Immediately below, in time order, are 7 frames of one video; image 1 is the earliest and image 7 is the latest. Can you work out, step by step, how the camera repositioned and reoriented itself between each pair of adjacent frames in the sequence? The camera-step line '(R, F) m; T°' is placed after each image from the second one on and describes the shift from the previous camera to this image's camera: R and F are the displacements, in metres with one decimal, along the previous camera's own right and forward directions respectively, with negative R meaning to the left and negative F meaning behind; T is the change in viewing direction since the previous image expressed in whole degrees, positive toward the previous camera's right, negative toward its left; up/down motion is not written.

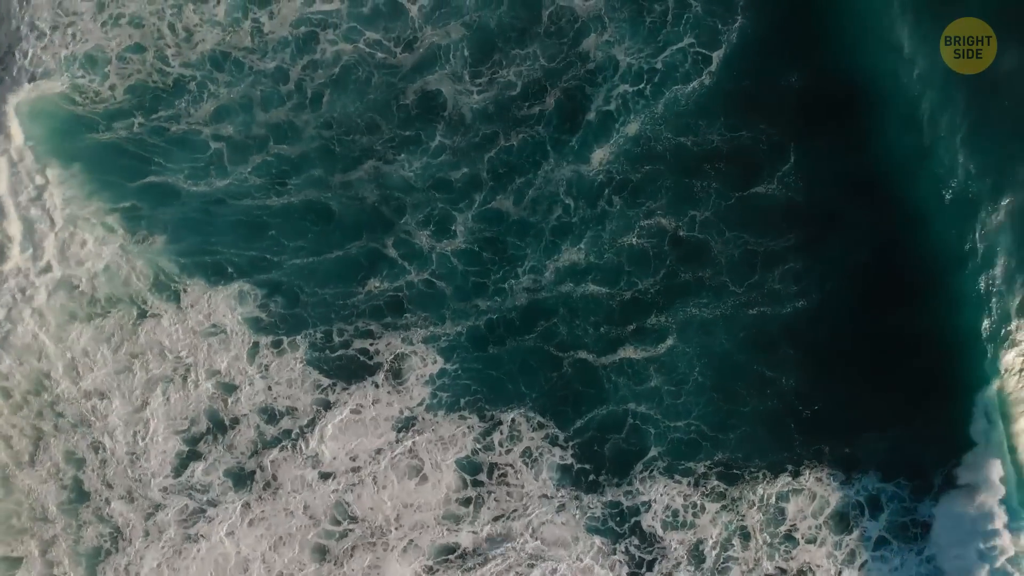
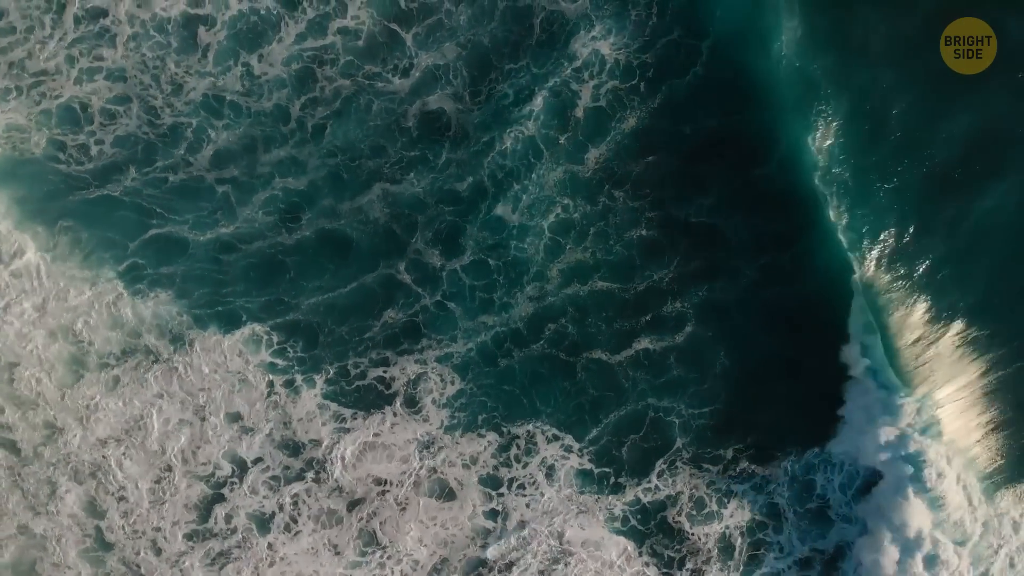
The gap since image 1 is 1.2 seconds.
(-1.0, 0.0) m; +1°
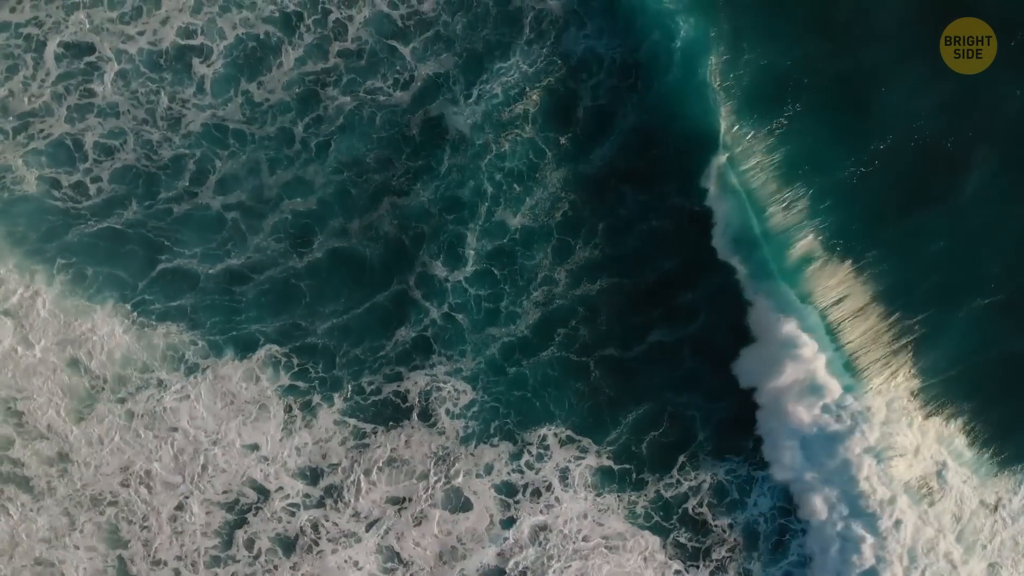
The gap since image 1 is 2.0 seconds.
(-0.7, 0.0) m; 0°
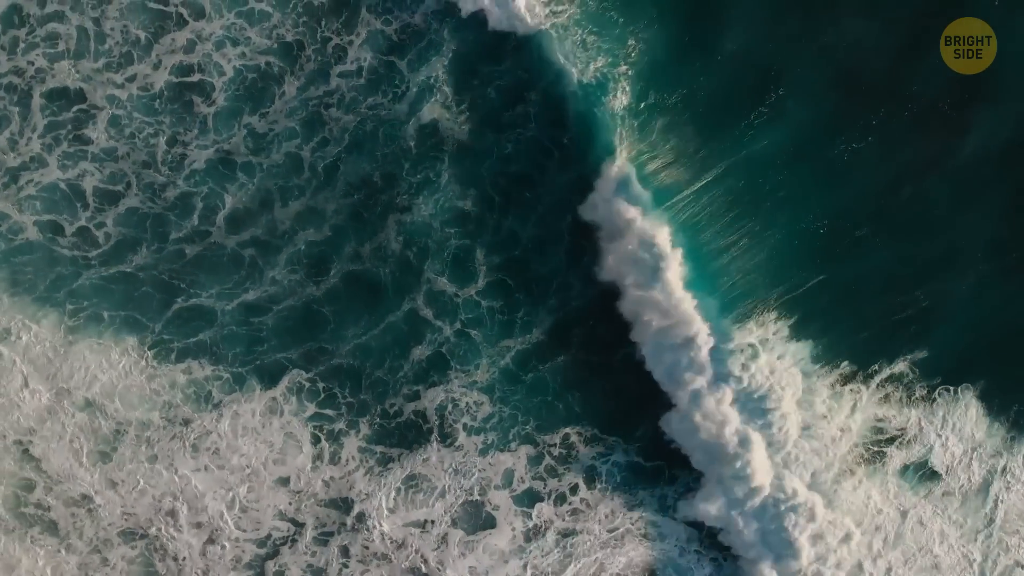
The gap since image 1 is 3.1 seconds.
(-0.7, 0.0) m; 0°
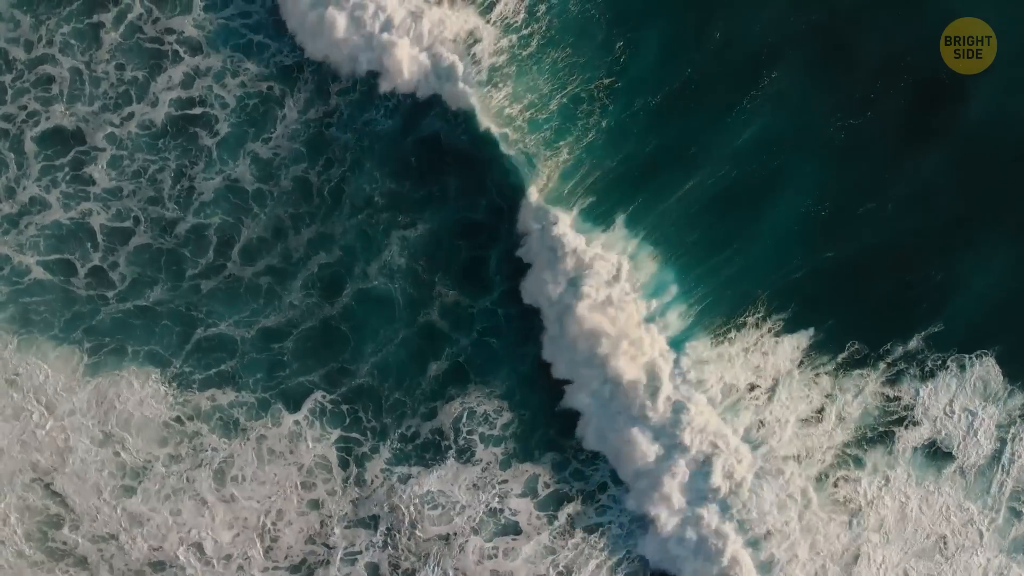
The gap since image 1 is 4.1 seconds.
(-0.5, -0.4) m; 0°
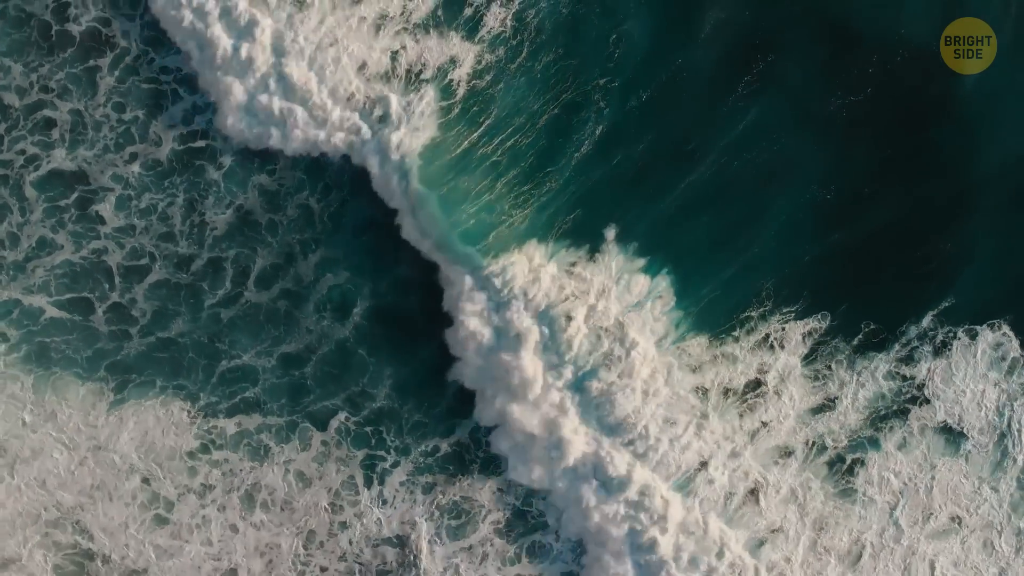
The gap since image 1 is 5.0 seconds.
(-0.5, -0.8) m; 0°
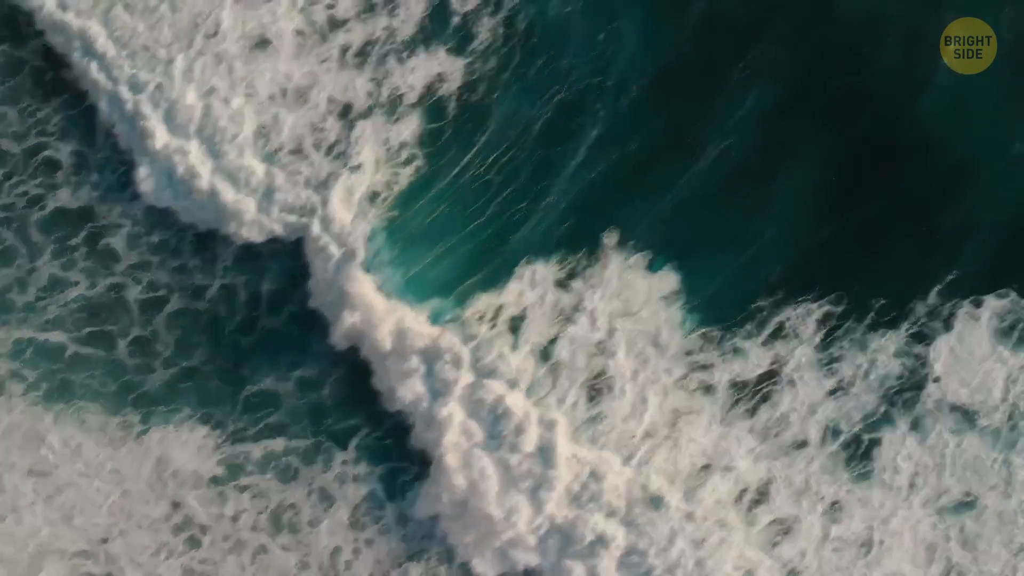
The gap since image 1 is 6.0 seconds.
(-0.2, -0.8) m; 0°
